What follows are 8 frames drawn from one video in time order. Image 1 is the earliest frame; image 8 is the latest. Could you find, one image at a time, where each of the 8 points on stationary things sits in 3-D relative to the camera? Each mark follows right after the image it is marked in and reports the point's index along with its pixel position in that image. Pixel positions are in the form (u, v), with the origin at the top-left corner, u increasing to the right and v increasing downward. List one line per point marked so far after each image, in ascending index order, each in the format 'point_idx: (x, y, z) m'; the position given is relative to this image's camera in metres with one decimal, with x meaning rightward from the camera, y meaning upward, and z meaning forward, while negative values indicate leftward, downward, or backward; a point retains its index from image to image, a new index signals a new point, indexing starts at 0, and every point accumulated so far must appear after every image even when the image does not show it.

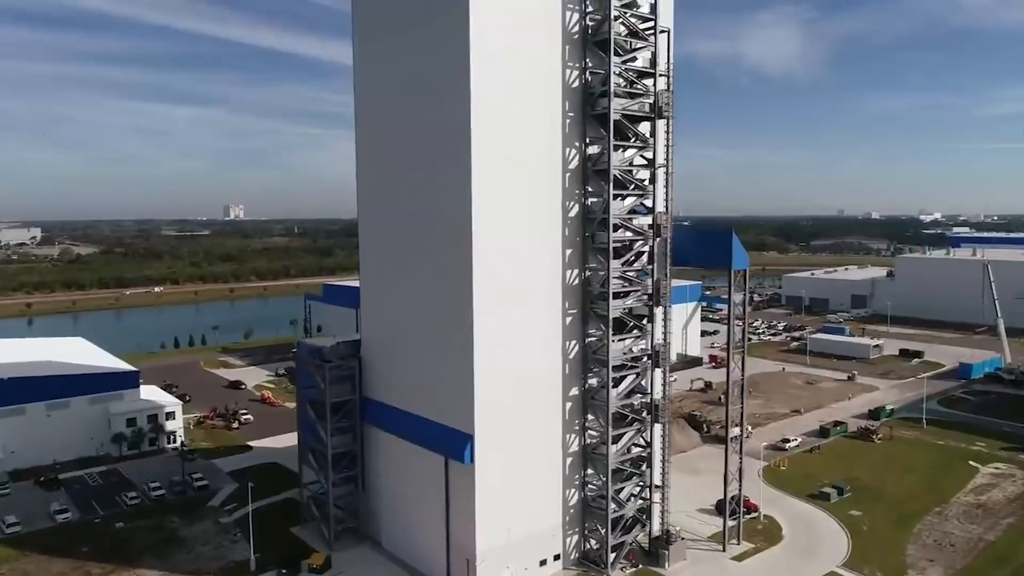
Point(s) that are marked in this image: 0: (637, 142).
0: (+2.6, +3.1, +14.9) m
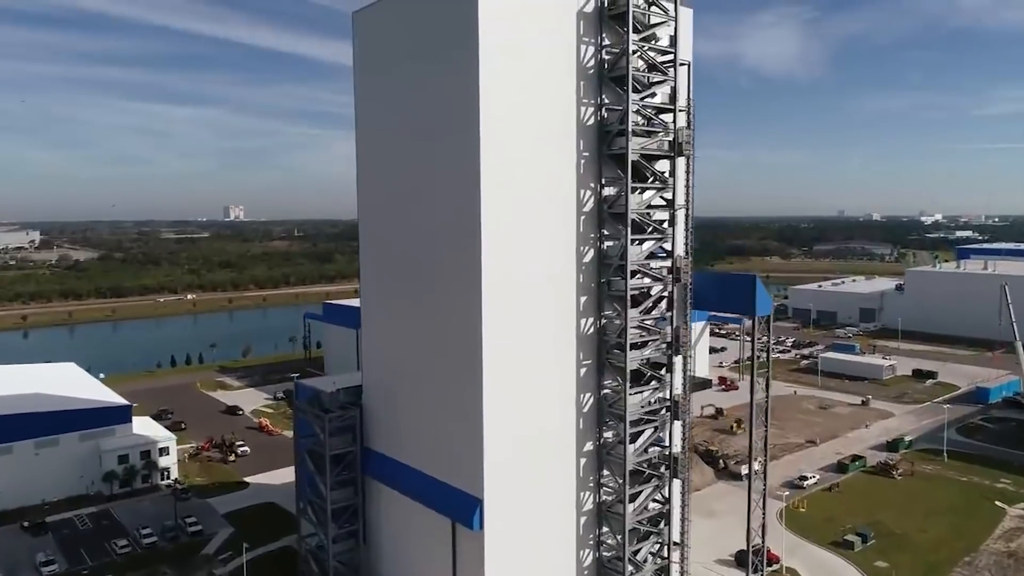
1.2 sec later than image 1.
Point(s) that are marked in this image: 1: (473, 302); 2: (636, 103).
0: (+2.9, +2.1, +14.0) m
1: (-0.7, +0.5, +13.2) m
2: (+2.4, +3.6, +13.5) m
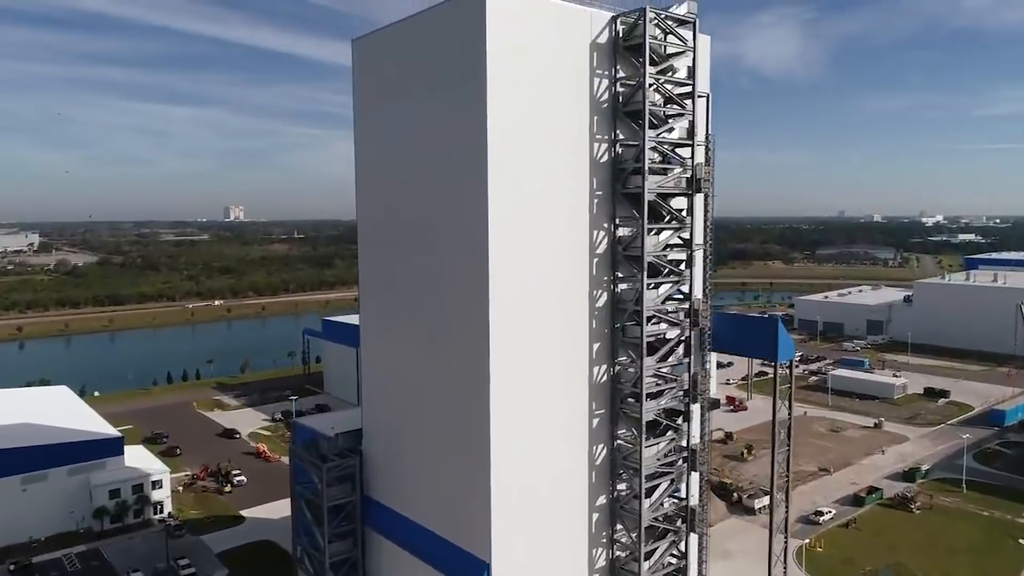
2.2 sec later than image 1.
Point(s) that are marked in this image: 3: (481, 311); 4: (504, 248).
0: (+3.0, +1.2, +13.2) m
1: (-0.6, -0.3, +12.4) m
2: (+2.6, +2.7, +12.8) m
3: (-0.5, -0.3, +12.4) m
4: (-0.1, +0.8, +12.3) m
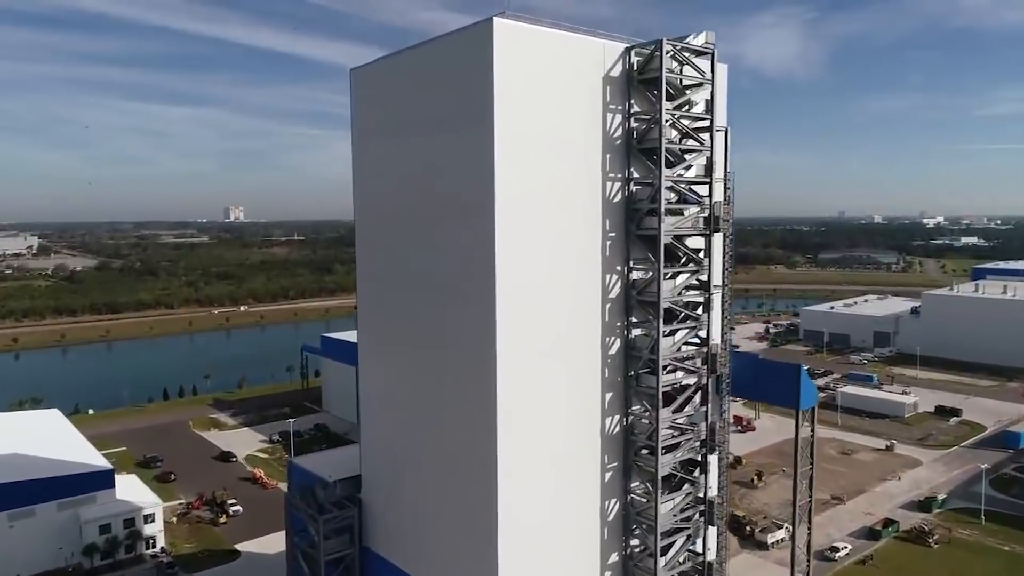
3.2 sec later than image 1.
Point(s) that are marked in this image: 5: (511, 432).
0: (+3.2, +0.4, +12.5) m
1: (-0.4, -1.2, +11.7) m
2: (+2.7, +1.9, +12.0) m
3: (-0.4, -1.1, +11.7) m
4: (0.0, 0.0, +11.5) m
5: (0.0, -2.4, +11.7) m
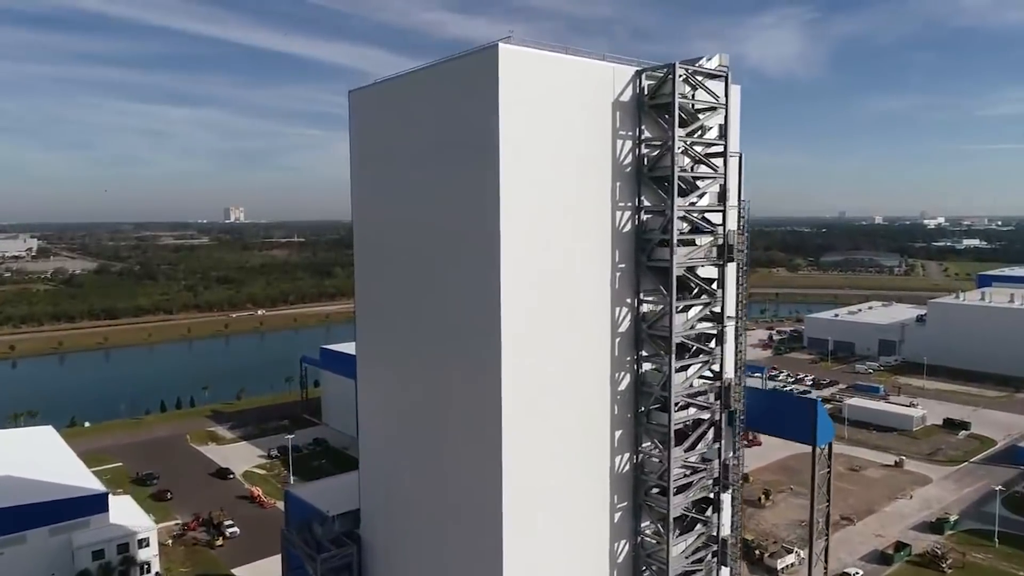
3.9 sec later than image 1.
0: (+3.3, -0.2, +12.0) m
1: (-0.3, -1.7, +11.2) m
2: (+2.8, +1.3, +11.5) m
3: (-0.3, -1.7, +11.2) m
4: (+0.1, -0.6, +11.0) m
5: (+0.1, -3.0, +11.2) m
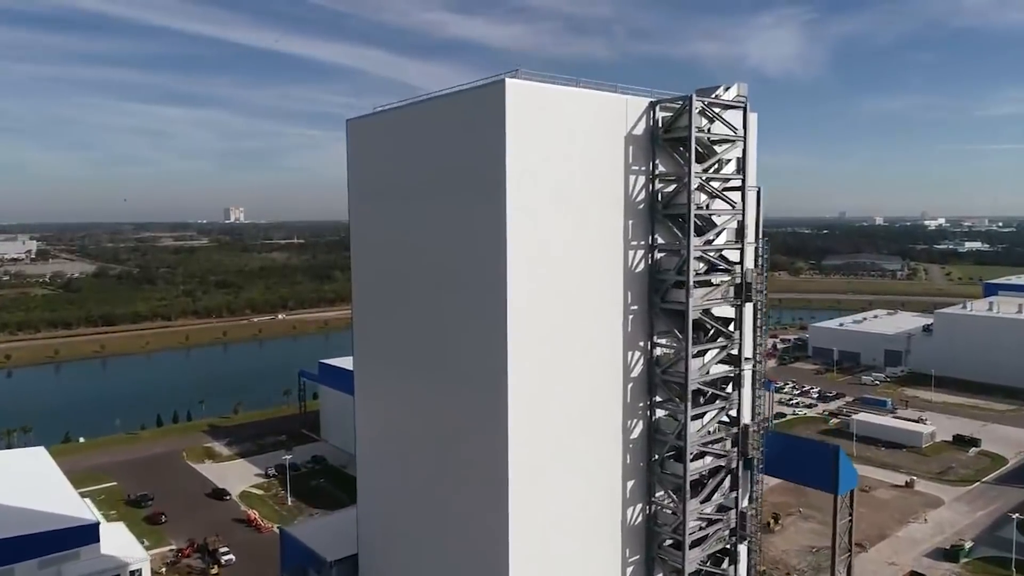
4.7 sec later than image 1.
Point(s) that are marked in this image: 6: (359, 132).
0: (+3.4, -0.9, +11.3) m
1: (-0.2, -2.4, +10.6) m
2: (+2.9, +0.6, +10.9) m
3: (-0.2, -2.4, +10.5) m
4: (+0.2, -1.3, +10.4) m
5: (+0.2, -3.7, +10.5) m
6: (-3.0, +3.0, +13.5) m
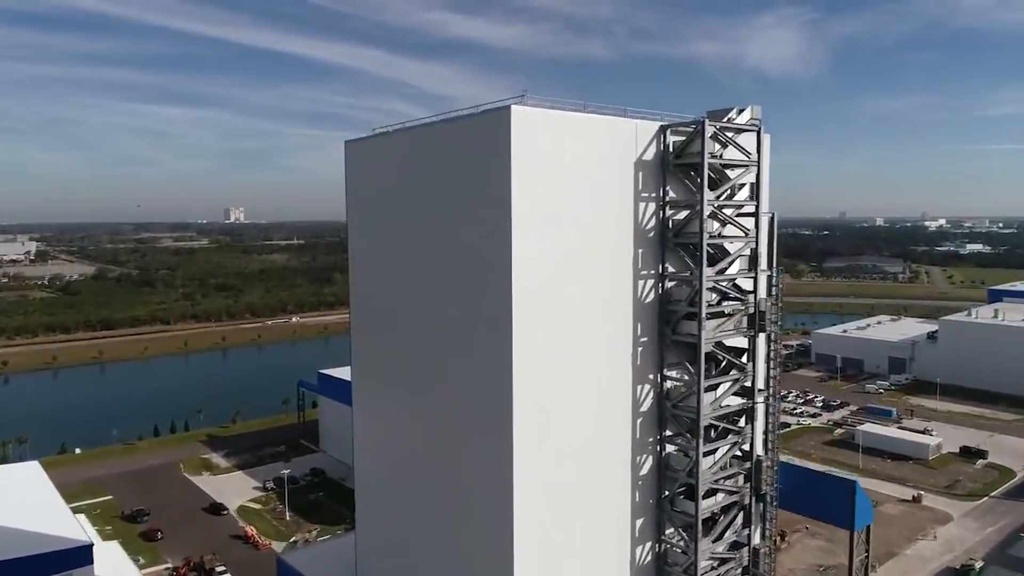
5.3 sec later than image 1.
0: (+3.4, -1.4, +10.9) m
1: (-0.2, -2.9, +10.1) m
2: (+3.0, +0.1, +10.5) m
3: (-0.1, -2.8, +10.1) m
4: (+0.3, -1.8, +10.0) m
5: (+0.3, -4.1, +10.1) m
6: (-2.9, +2.5, +13.1) m
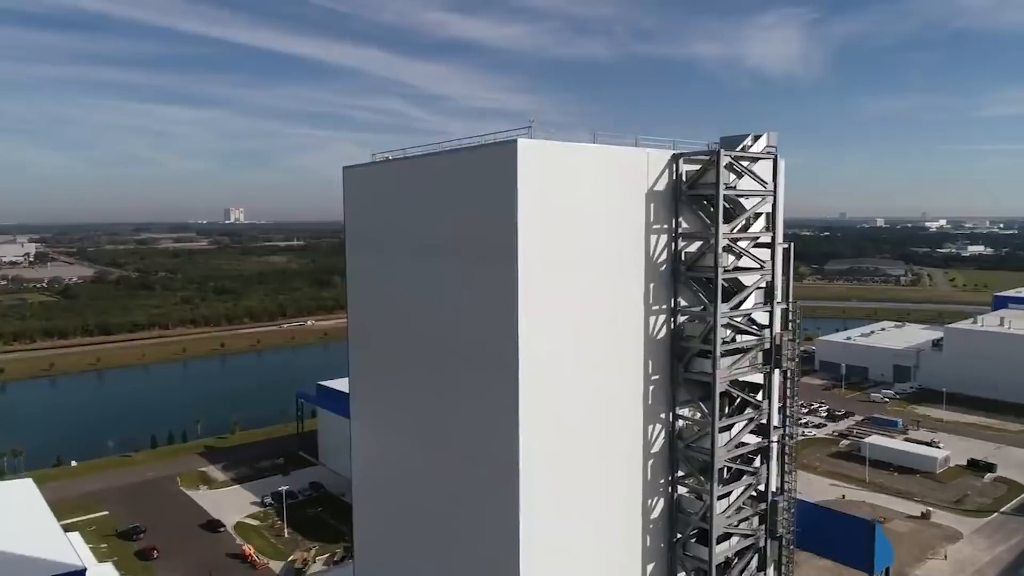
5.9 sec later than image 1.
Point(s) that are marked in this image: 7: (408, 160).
0: (+3.5, -1.9, +10.4) m
1: (-0.1, -3.4, +9.7) m
2: (+3.0, -0.4, +10.0) m
3: (-0.1, -3.4, +9.6) m
4: (+0.4, -2.3, +9.5) m
5: (+0.3, -4.6, +9.6) m
6: (-2.8, +2.0, +12.6) m
7: (-1.7, +2.1, +11.2) m
